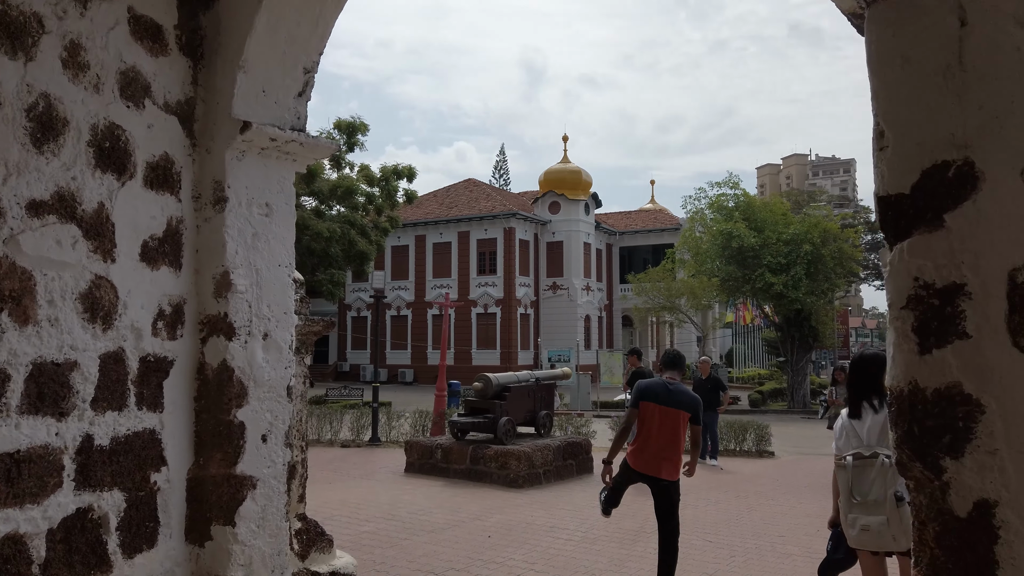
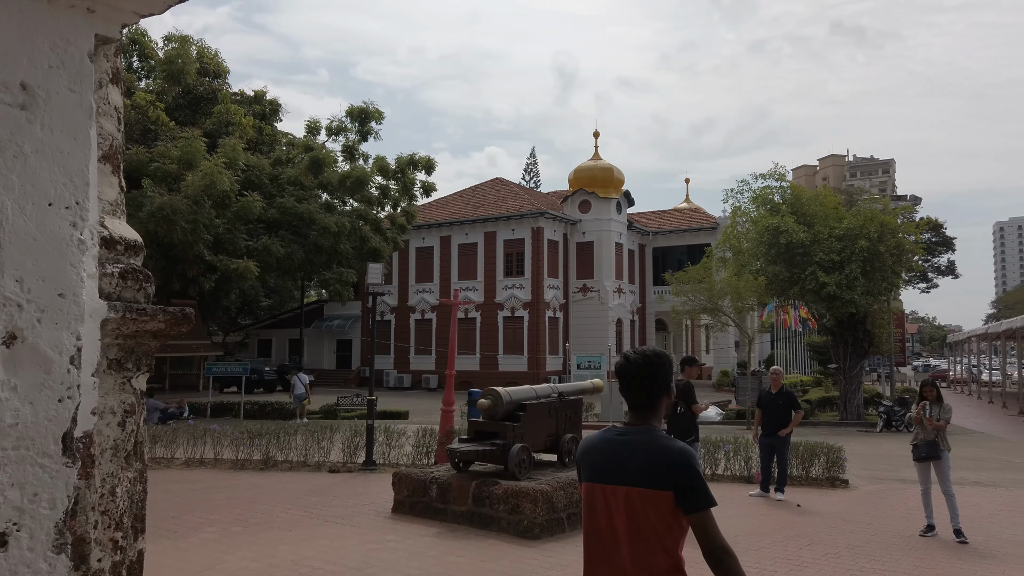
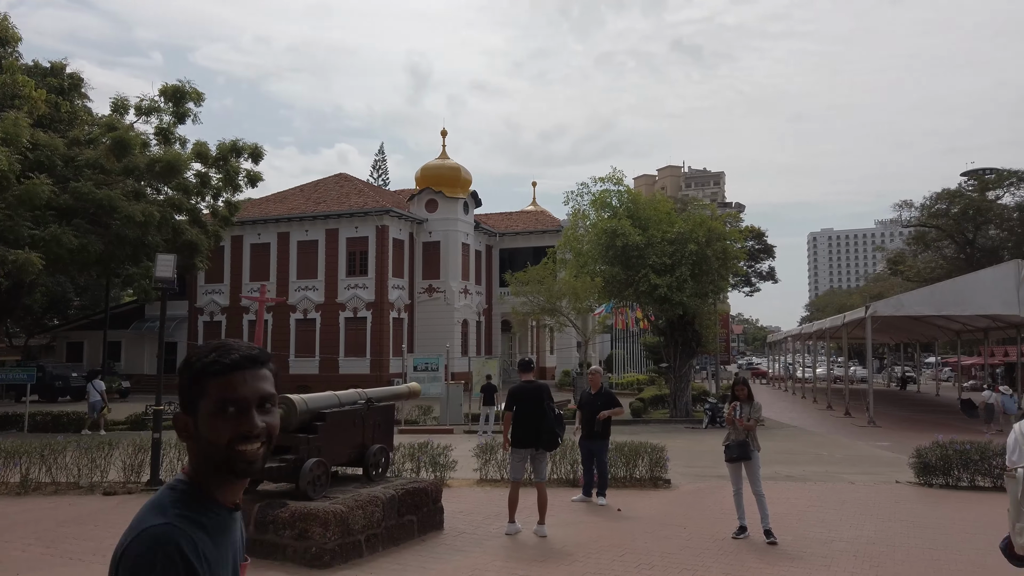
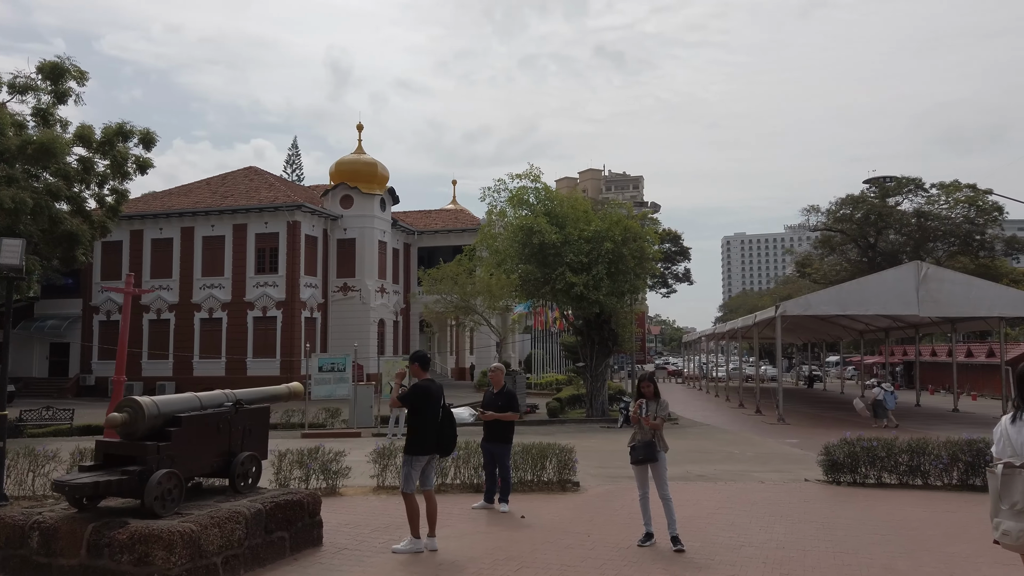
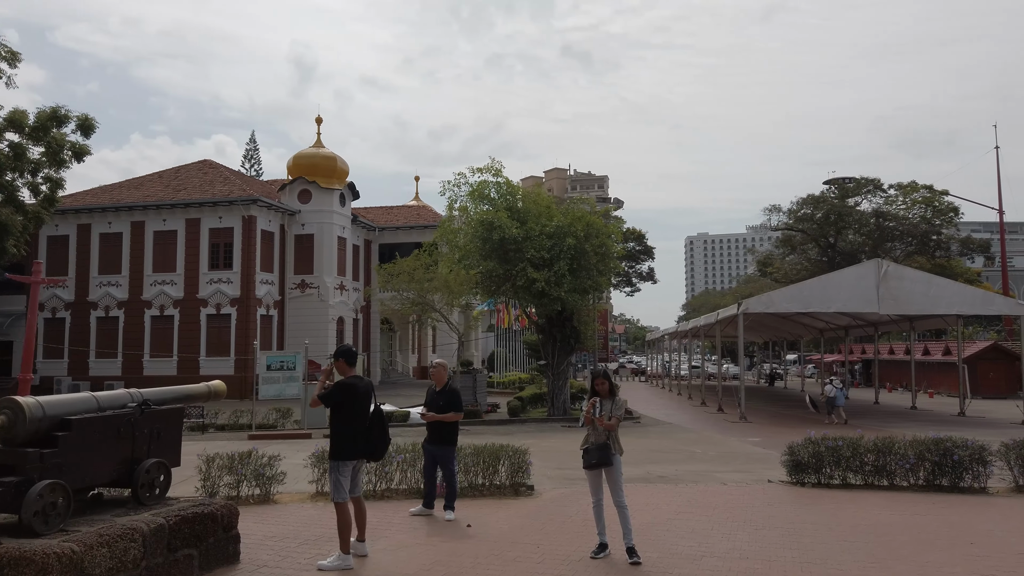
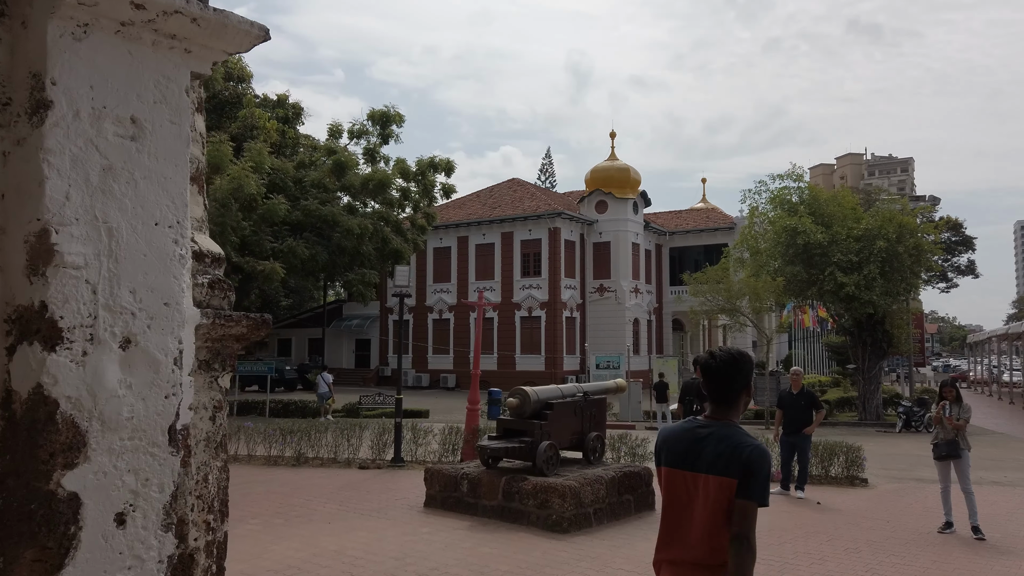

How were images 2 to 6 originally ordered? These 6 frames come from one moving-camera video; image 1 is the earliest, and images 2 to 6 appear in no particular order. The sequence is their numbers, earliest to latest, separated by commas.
6, 2, 3, 4, 5
